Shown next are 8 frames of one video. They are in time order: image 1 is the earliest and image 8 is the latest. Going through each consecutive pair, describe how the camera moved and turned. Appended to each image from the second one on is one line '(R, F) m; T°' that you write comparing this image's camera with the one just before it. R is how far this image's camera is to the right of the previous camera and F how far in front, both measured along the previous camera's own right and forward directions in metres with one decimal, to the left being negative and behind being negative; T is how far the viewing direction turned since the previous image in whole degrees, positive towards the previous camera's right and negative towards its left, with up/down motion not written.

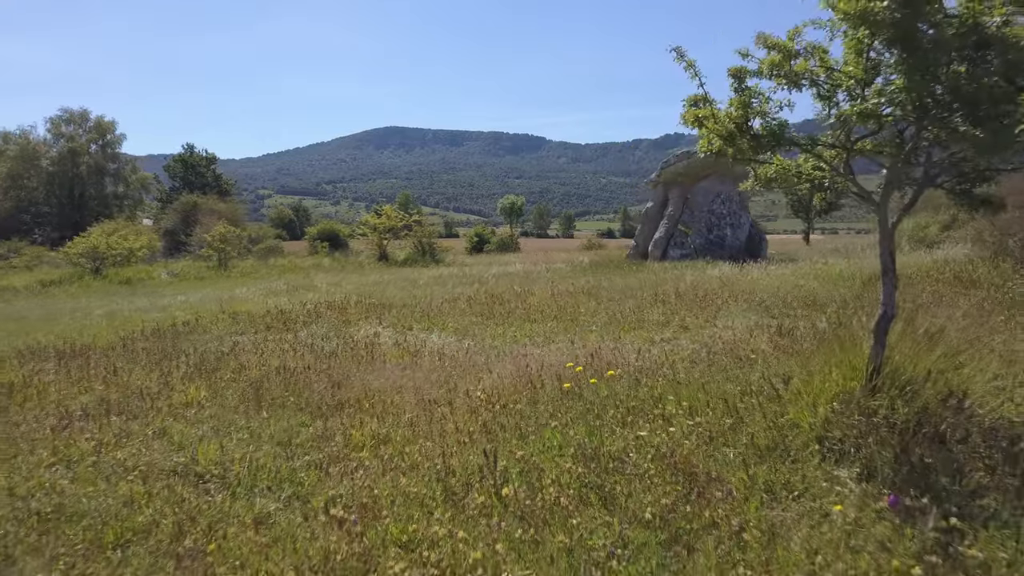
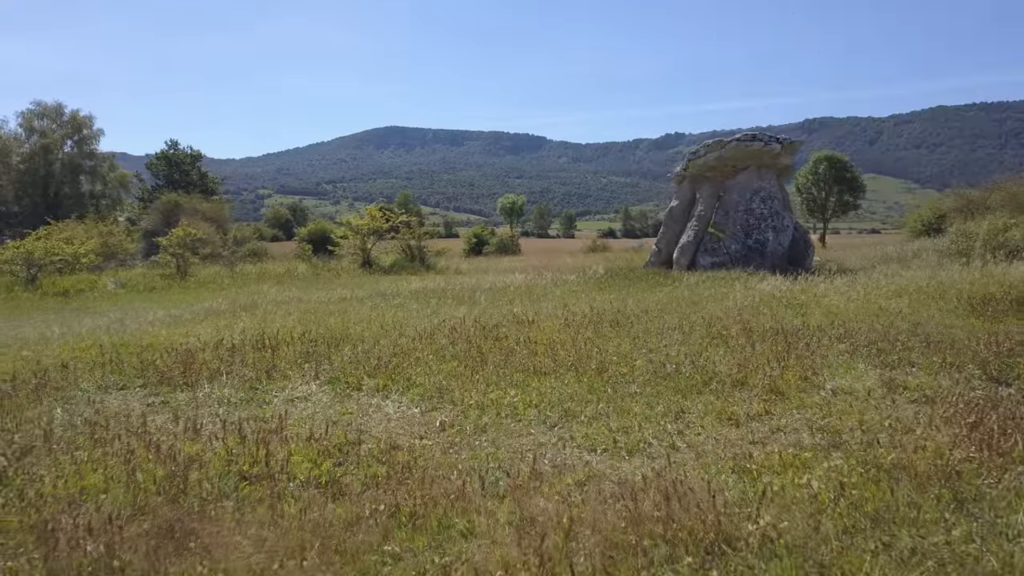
(0.0, +2.9) m; 0°
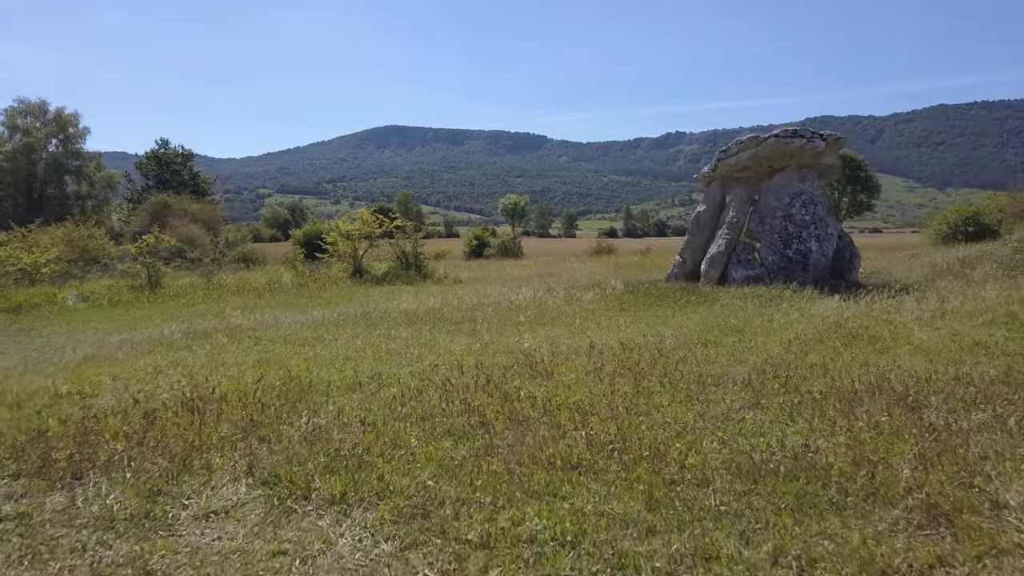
(-0.1, +1.9) m; 0°
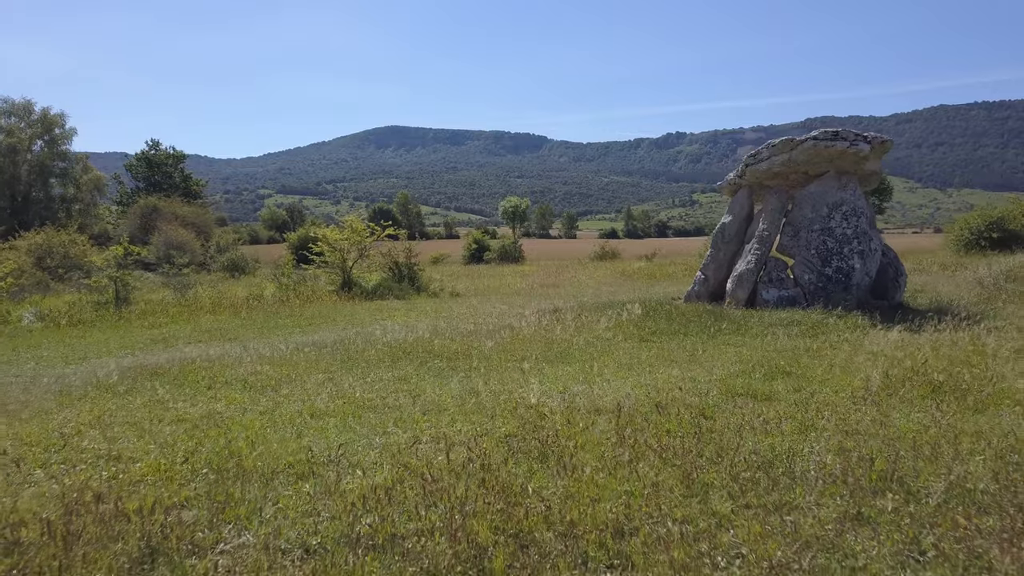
(0.0, +1.6) m; 0°
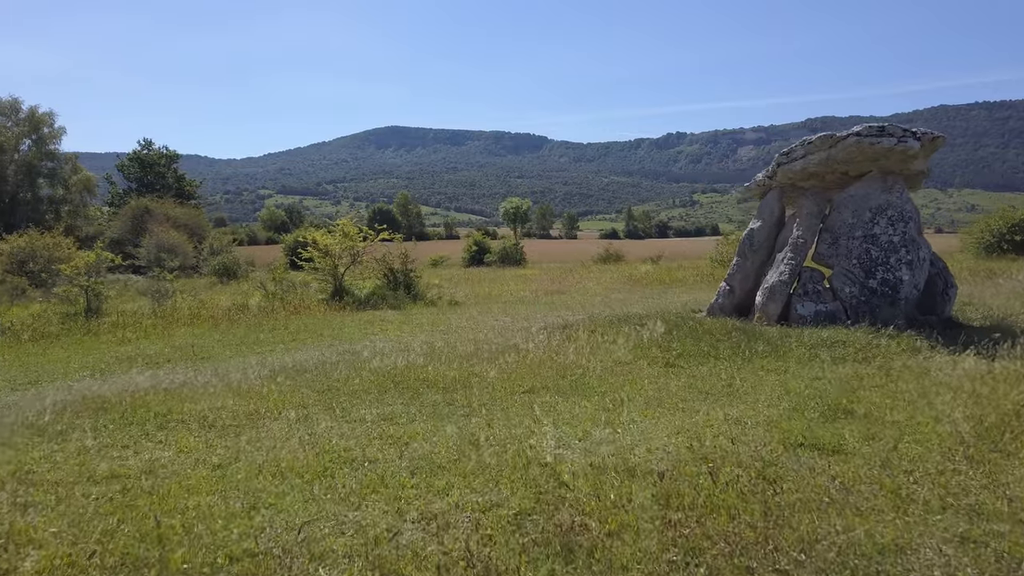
(-0.1, +1.3) m; 0°
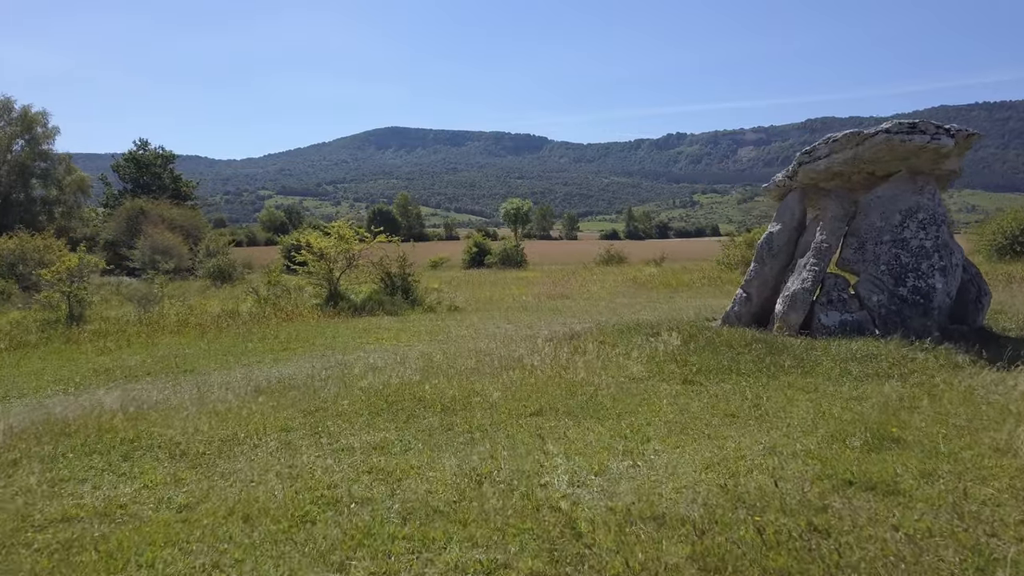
(0.0, +0.7) m; 0°
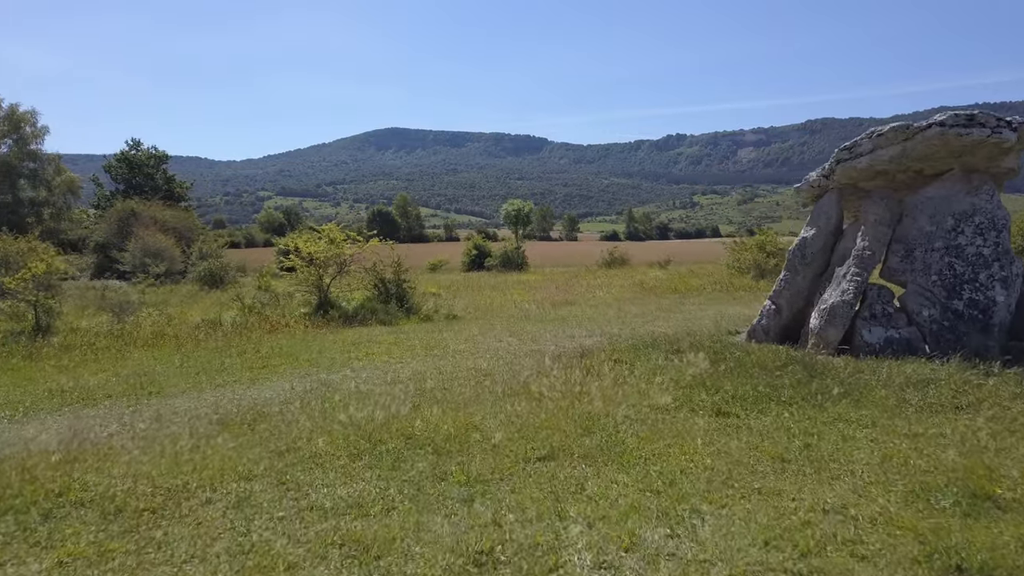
(0.0, +1.1) m; 0°
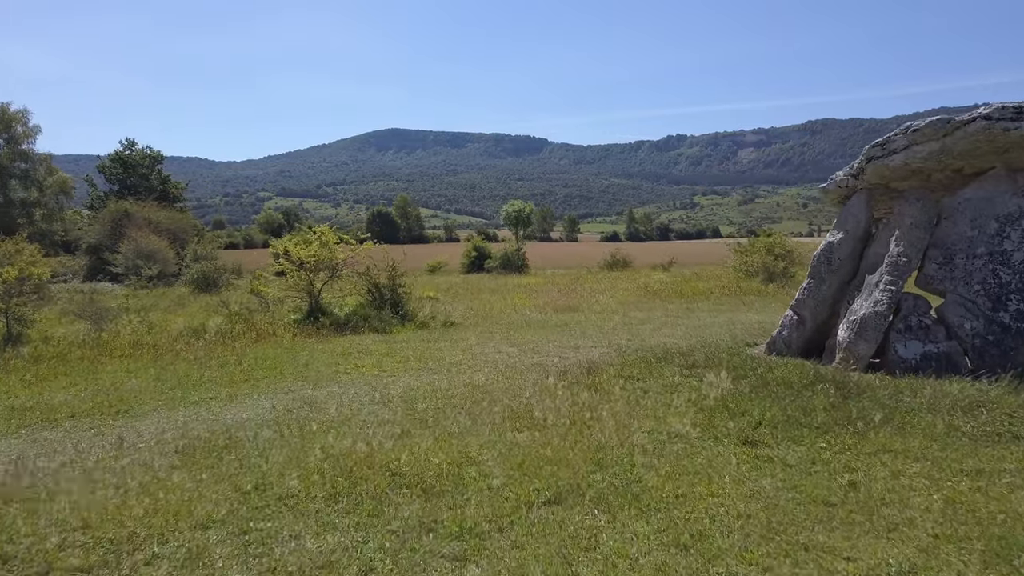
(0.0, +0.8) m; 0°
